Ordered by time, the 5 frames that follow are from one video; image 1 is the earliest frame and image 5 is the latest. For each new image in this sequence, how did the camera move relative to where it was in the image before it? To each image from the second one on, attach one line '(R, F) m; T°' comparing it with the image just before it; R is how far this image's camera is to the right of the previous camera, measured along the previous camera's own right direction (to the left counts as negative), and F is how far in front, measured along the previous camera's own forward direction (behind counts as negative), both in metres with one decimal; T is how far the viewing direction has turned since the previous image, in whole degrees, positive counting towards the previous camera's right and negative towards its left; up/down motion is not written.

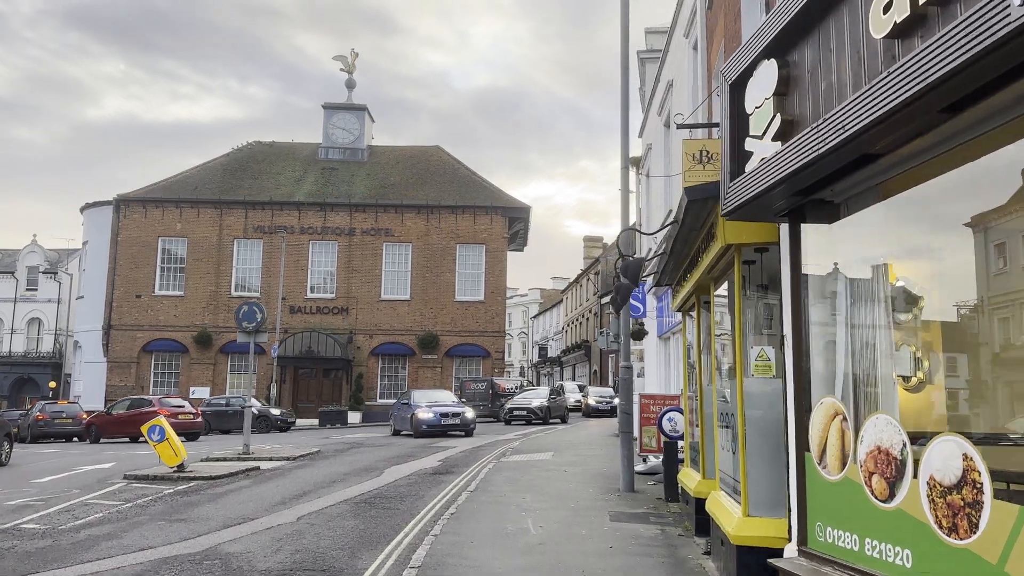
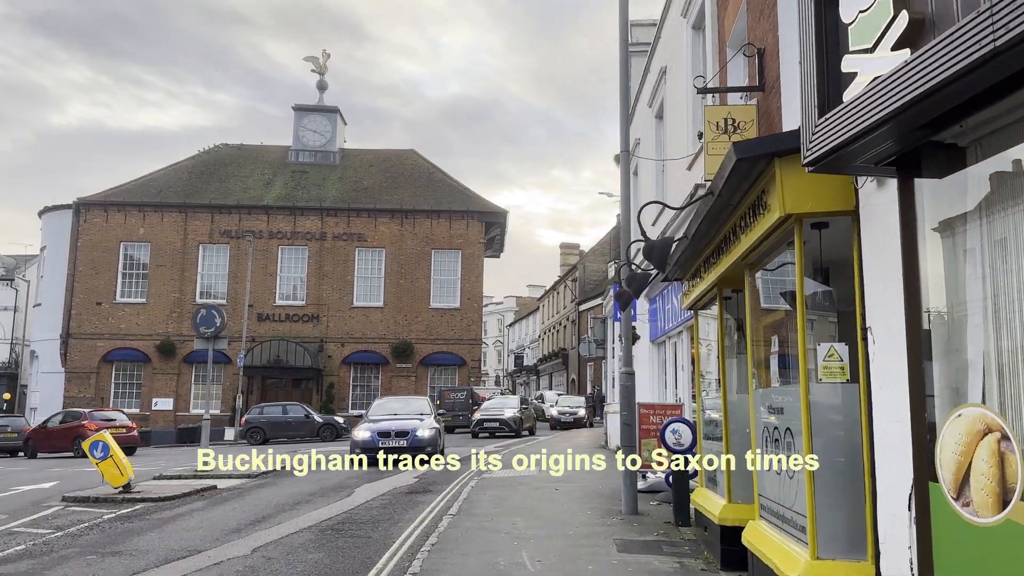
(-0.2, +1.2) m; +2°
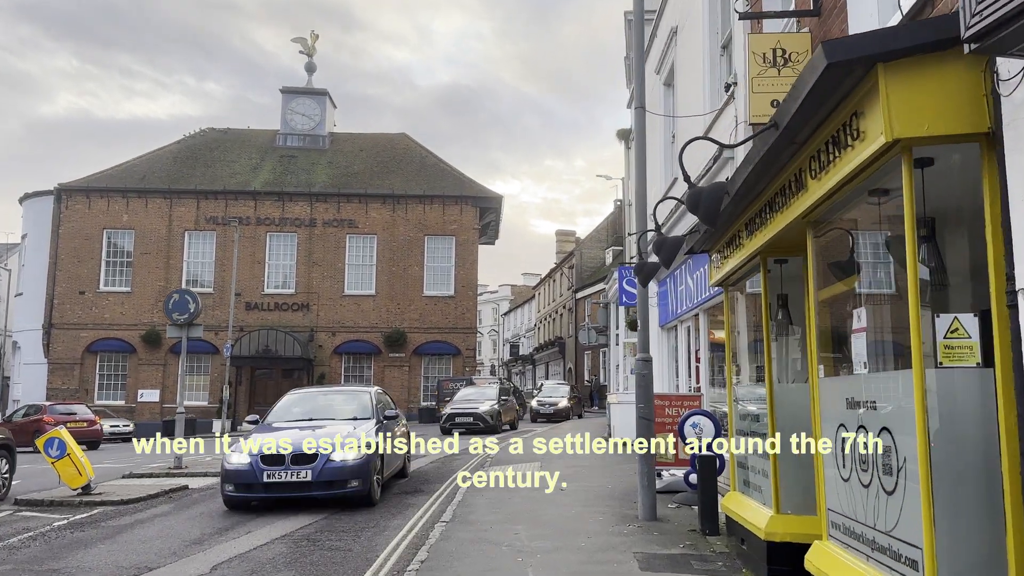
(-0.1, +1.1) m; 0°
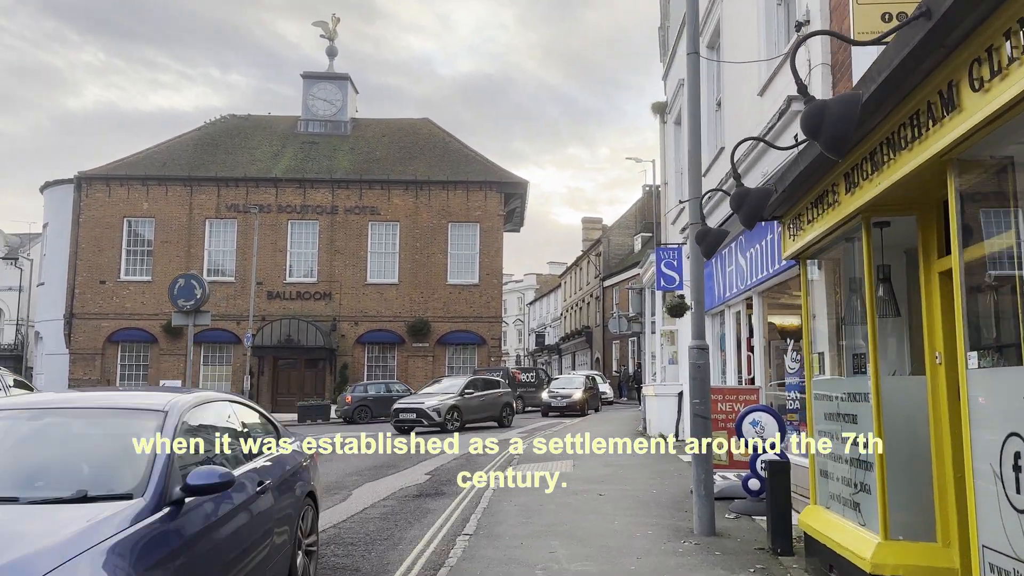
(-0.1, +1.1) m; -2°
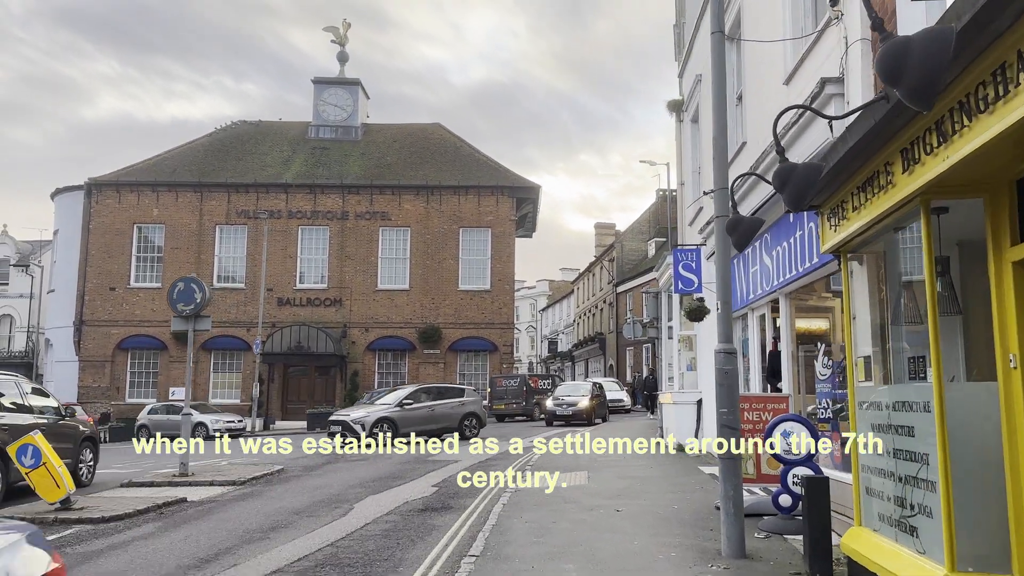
(0.0, +0.6) m; -1°
